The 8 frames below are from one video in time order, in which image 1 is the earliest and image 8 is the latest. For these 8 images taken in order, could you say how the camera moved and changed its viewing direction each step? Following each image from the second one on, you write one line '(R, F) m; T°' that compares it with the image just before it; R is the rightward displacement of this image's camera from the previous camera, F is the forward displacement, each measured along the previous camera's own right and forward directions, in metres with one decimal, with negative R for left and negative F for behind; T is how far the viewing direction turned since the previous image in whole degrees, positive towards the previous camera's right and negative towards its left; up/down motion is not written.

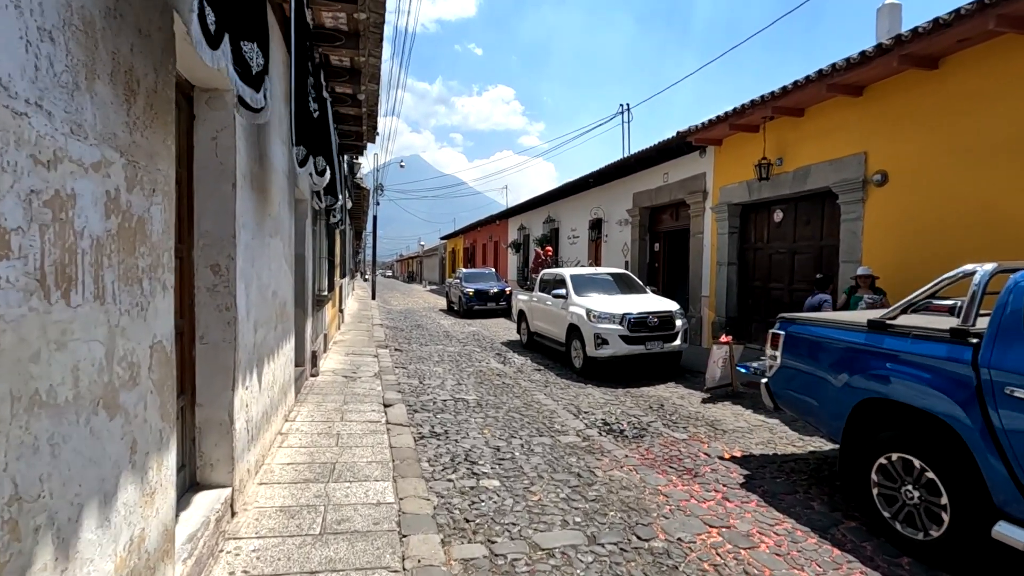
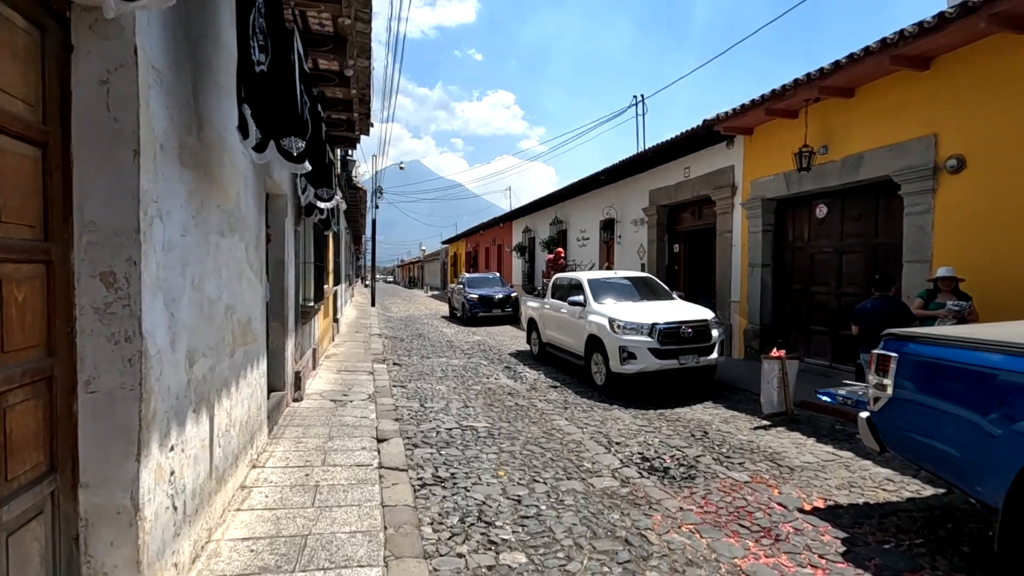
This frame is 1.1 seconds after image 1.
(-0.2, +1.0) m; 0°
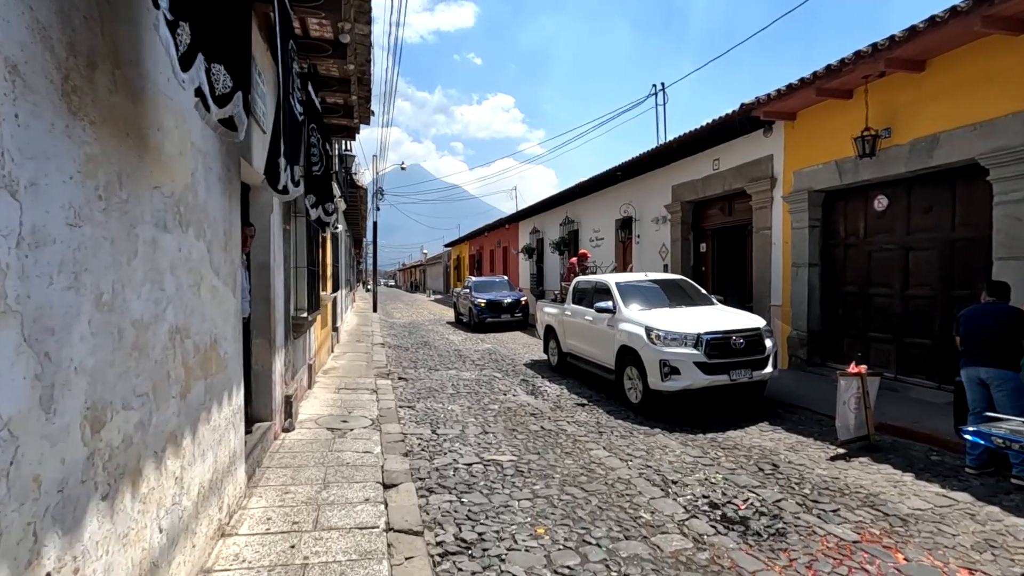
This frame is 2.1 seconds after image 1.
(-0.3, +1.0) m; 0°
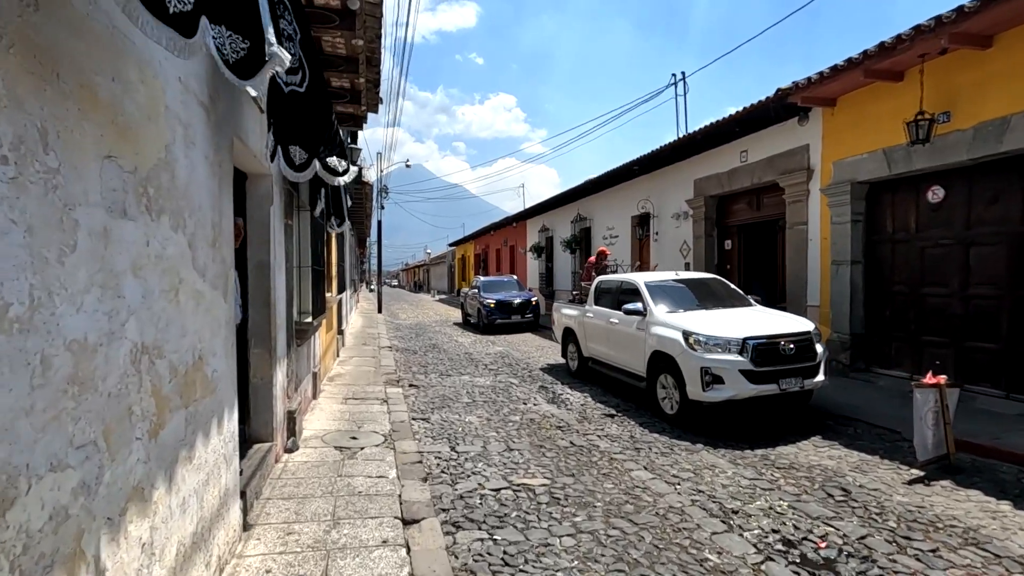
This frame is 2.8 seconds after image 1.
(-0.2, +0.6) m; 0°
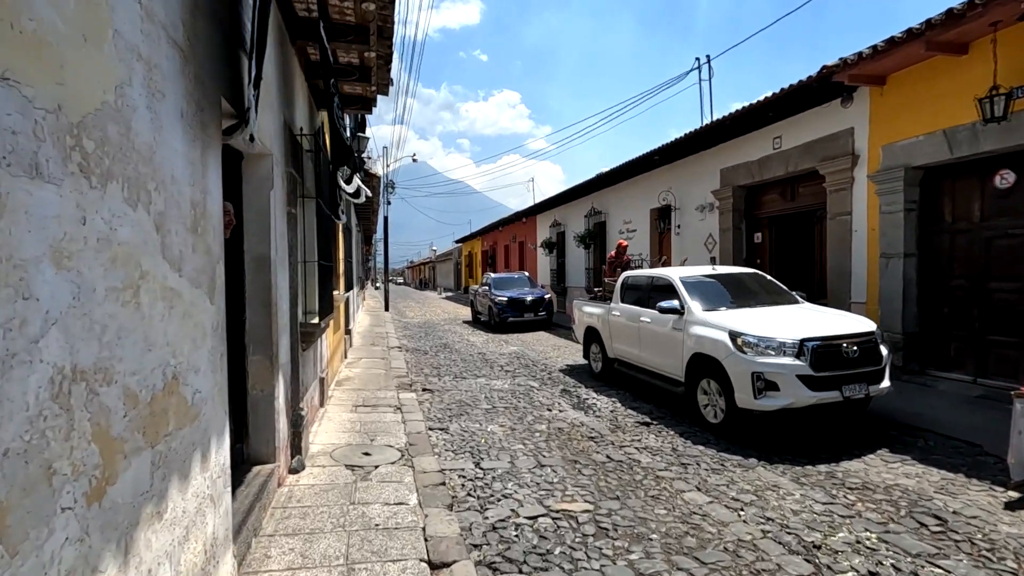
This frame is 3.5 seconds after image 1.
(-0.2, +0.6) m; -1°
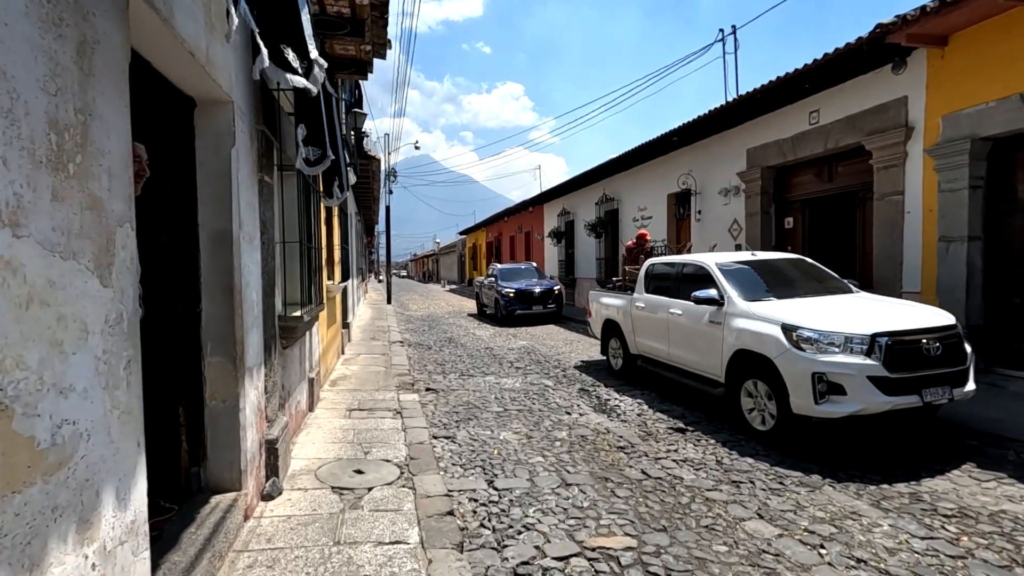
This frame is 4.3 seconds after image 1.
(-0.1, +0.8) m; 0°
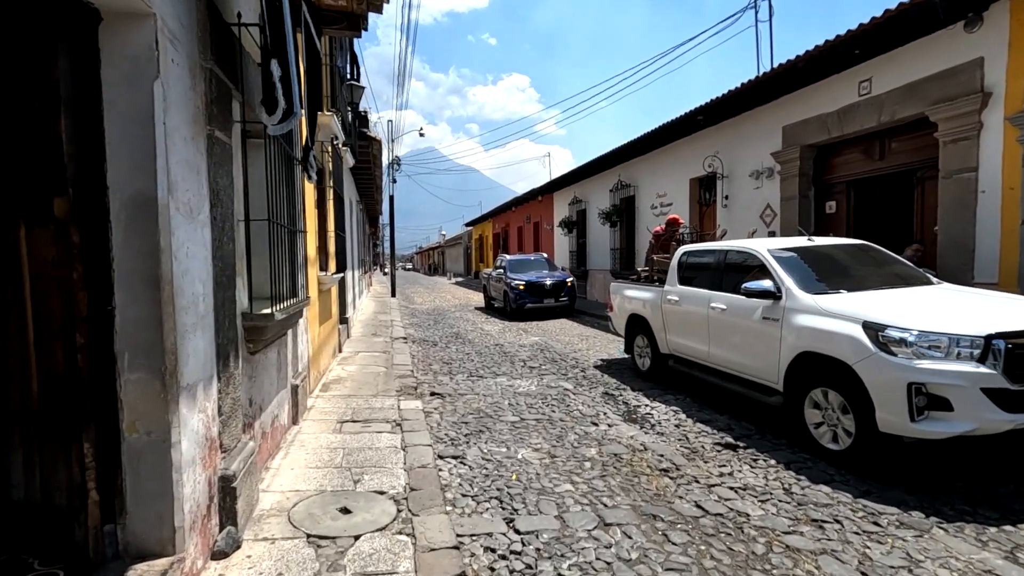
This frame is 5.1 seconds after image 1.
(-0.1, +0.8) m; -1°
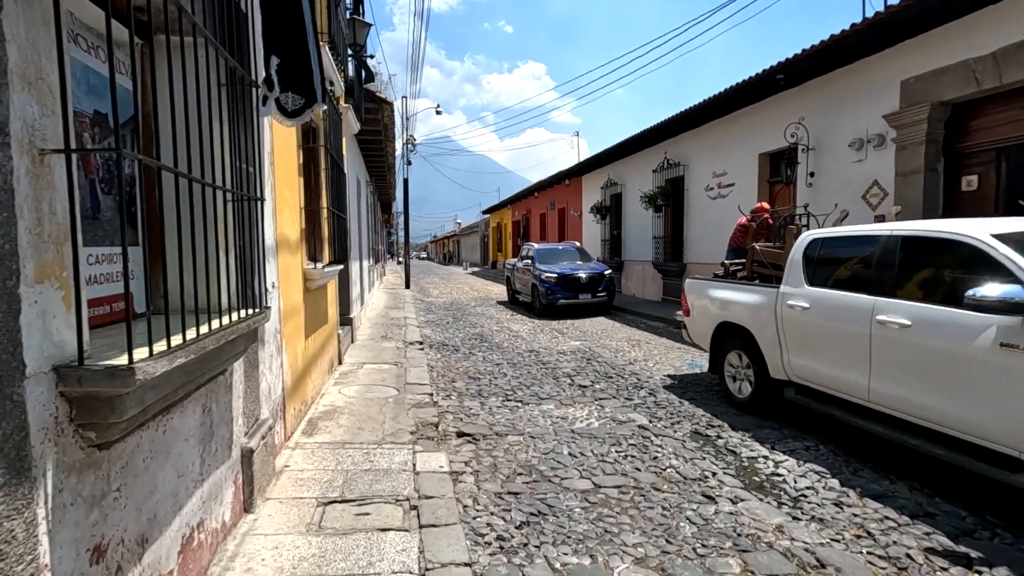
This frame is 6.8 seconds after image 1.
(-0.4, +1.8) m; -2°
